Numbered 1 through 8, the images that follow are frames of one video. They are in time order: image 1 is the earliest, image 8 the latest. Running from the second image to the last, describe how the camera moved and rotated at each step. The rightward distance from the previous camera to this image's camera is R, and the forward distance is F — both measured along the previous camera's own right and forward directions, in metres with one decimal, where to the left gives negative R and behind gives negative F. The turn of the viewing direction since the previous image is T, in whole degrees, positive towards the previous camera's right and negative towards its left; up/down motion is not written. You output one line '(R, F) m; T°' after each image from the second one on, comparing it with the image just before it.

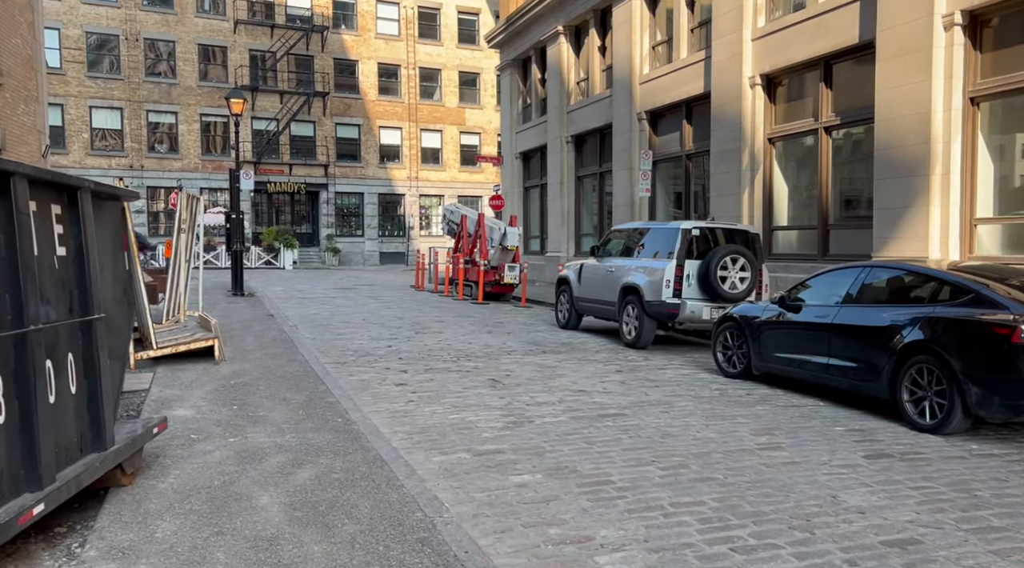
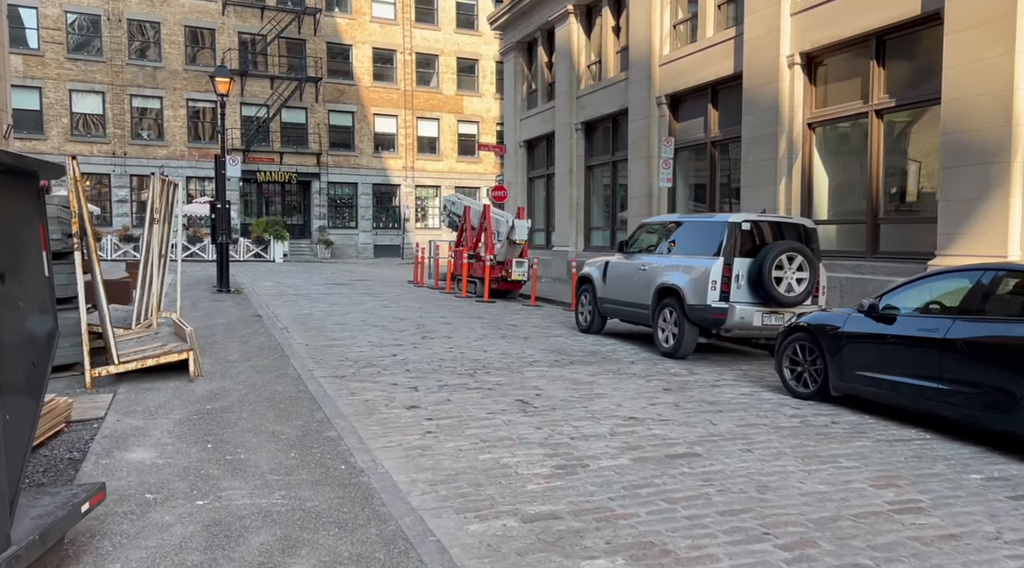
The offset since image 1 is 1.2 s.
(-0.4, +1.5) m; +1°
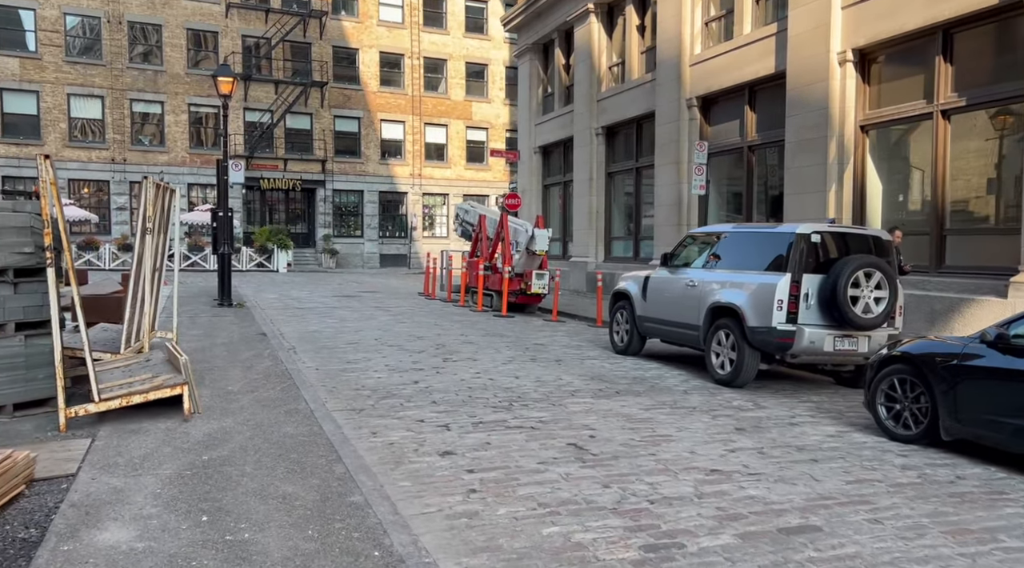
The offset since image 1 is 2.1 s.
(-0.4, +1.2) m; 0°
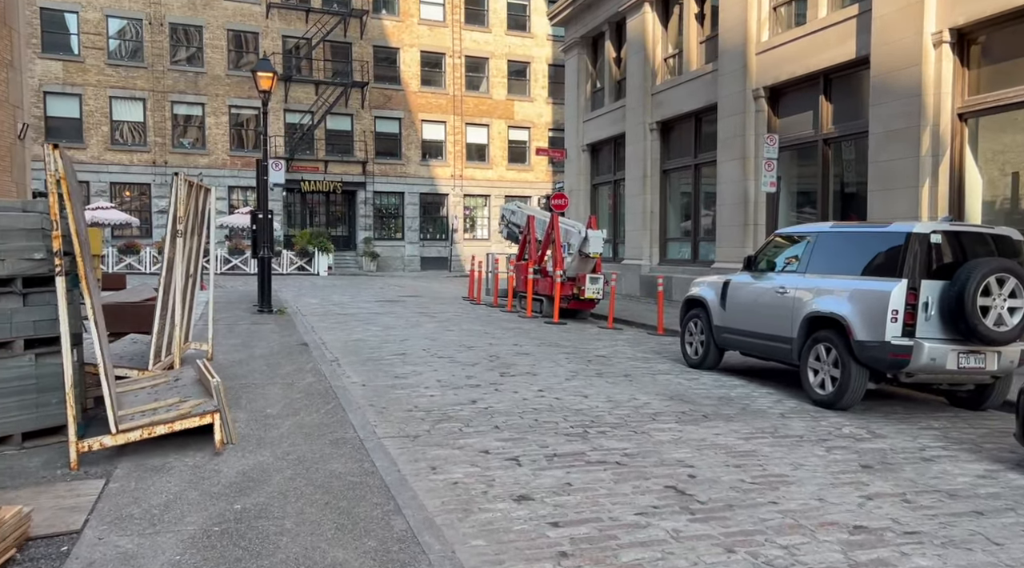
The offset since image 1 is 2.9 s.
(-0.3, +1.0) m; -3°
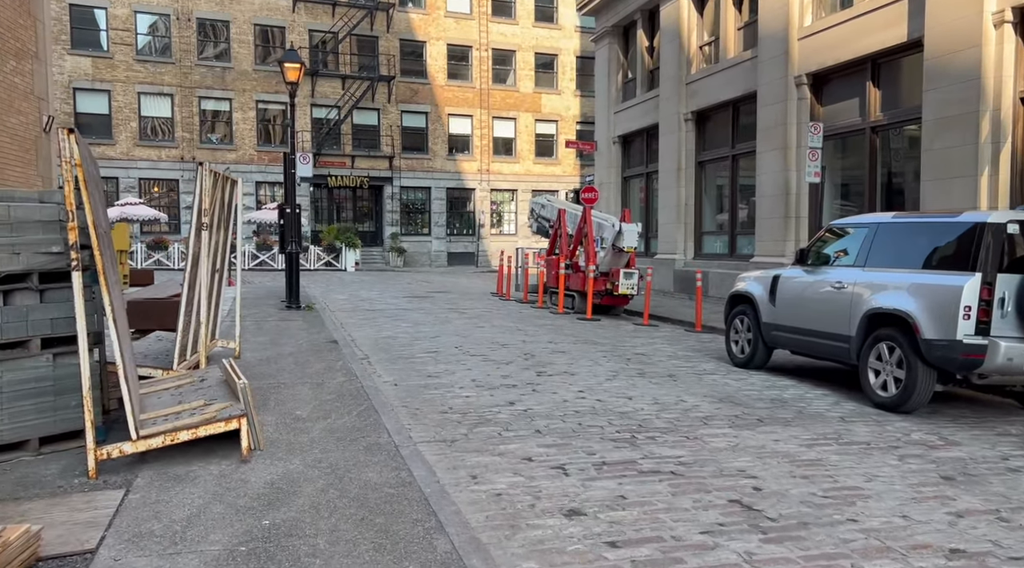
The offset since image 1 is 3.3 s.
(-0.2, +0.4) m; -2°
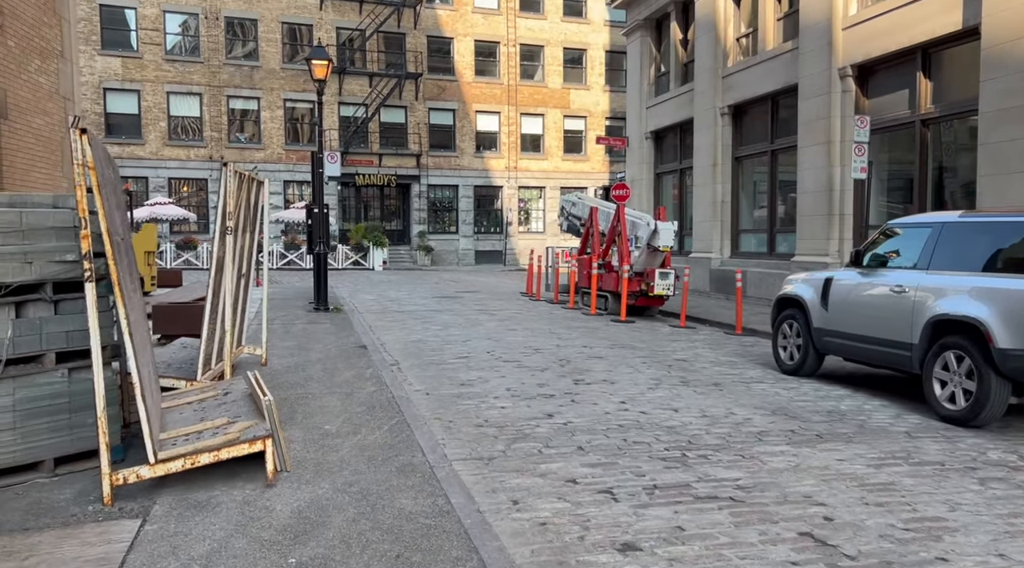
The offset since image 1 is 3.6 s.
(-0.1, +0.4) m; -2°
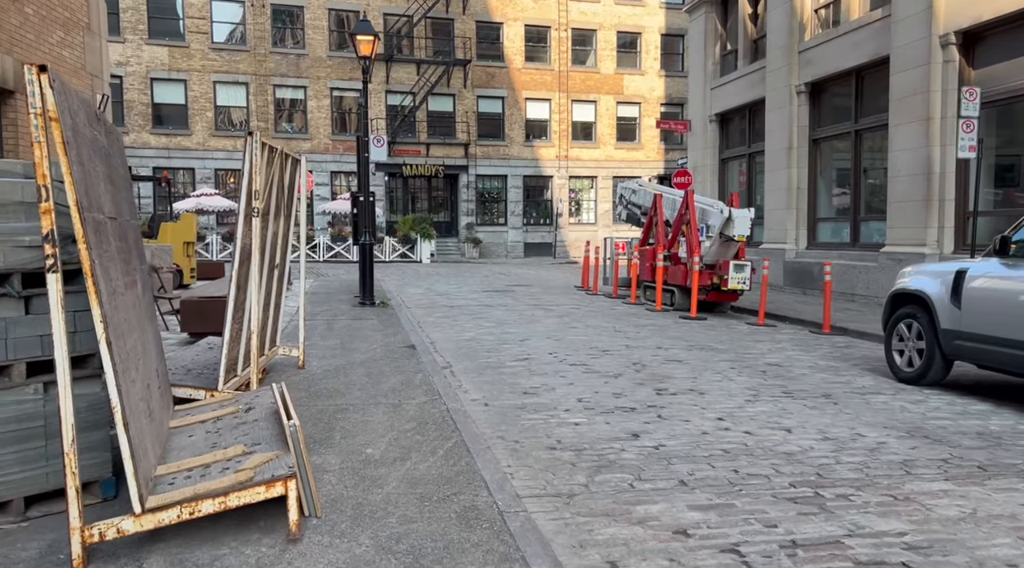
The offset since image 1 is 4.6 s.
(-0.3, +1.2) m; -3°
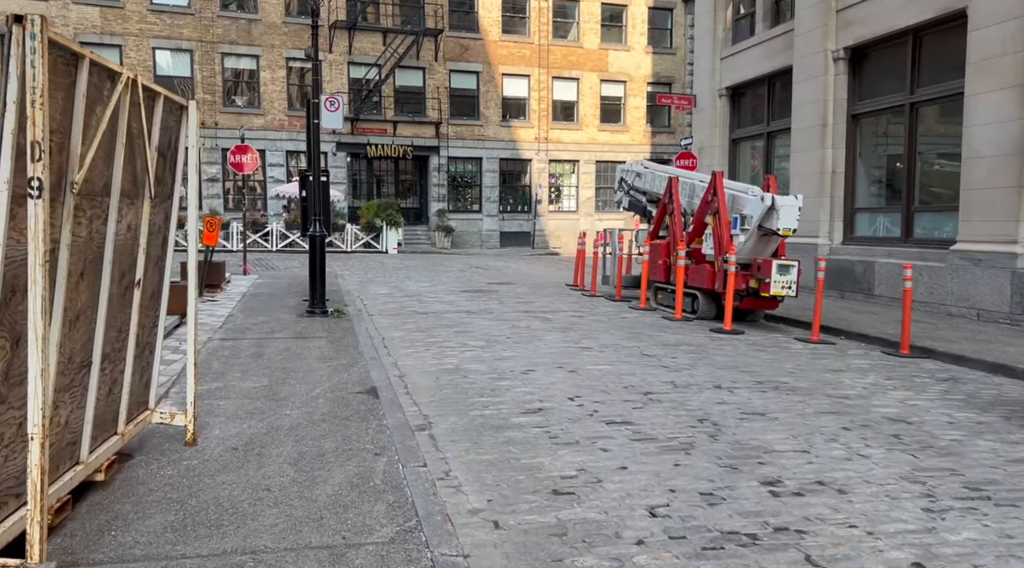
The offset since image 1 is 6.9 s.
(-0.3, +3.1) m; +2°
